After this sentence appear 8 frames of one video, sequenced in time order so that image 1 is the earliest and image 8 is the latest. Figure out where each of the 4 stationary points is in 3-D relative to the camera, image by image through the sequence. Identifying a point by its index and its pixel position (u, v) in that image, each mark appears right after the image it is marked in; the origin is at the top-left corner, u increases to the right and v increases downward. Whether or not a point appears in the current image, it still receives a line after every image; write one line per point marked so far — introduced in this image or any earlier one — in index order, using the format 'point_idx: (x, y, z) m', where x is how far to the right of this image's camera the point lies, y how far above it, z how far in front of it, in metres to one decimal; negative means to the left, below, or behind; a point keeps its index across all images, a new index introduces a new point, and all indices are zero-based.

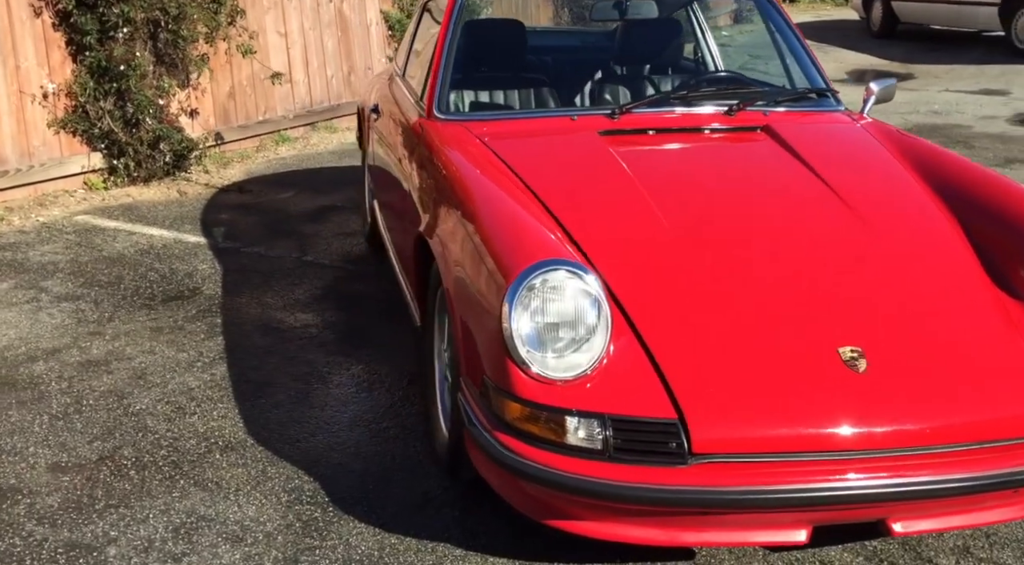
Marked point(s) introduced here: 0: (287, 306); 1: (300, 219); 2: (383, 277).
0: (-1.1, -0.1, +4.9) m
1: (-1.4, +0.4, +6.4) m
2: (-0.7, 0.0, +5.3) m
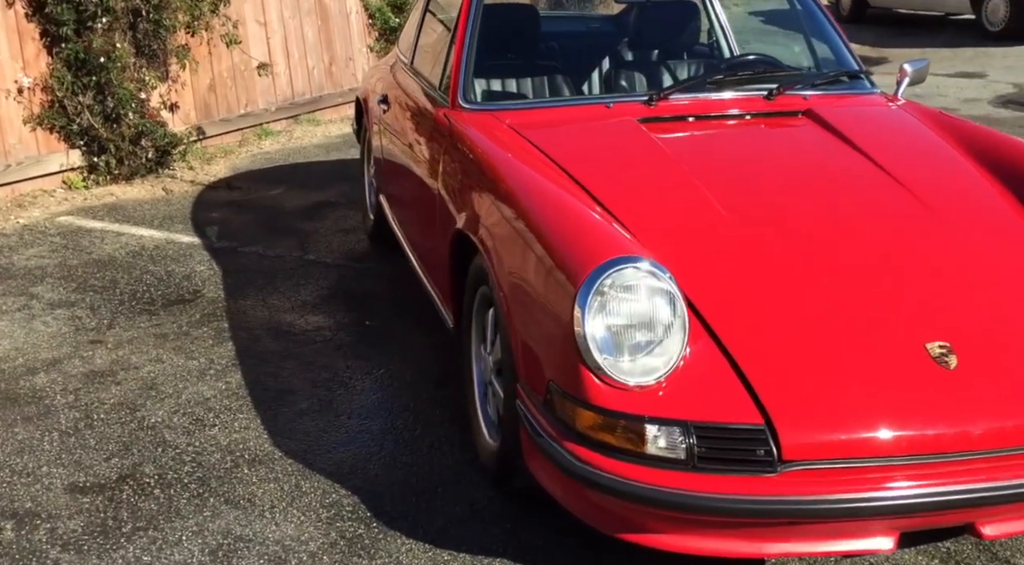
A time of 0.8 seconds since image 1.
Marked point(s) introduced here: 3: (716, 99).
0: (-1.0, -0.1, +4.7) m
1: (-1.4, +0.4, +6.2) m
2: (-0.6, 0.0, +5.1) m
3: (+0.8, +0.7, +3.7) m
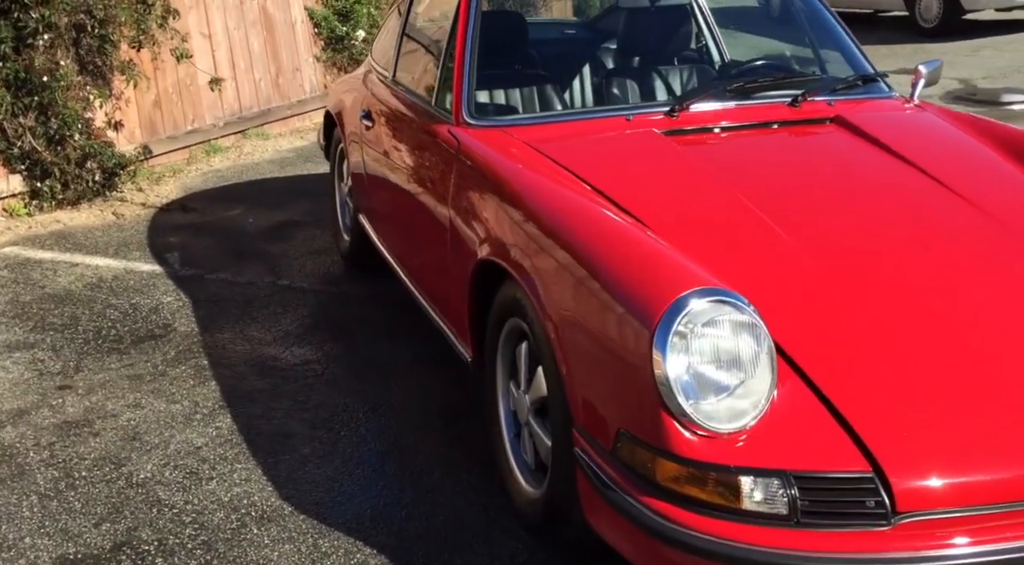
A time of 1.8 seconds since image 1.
0: (-1.0, -0.3, +4.4) m
1: (-1.5, +0.3, +5.9) m
2: (-0.7, -0.1, +4.8) m
3: (+0.8, +0.6, +3.5) m
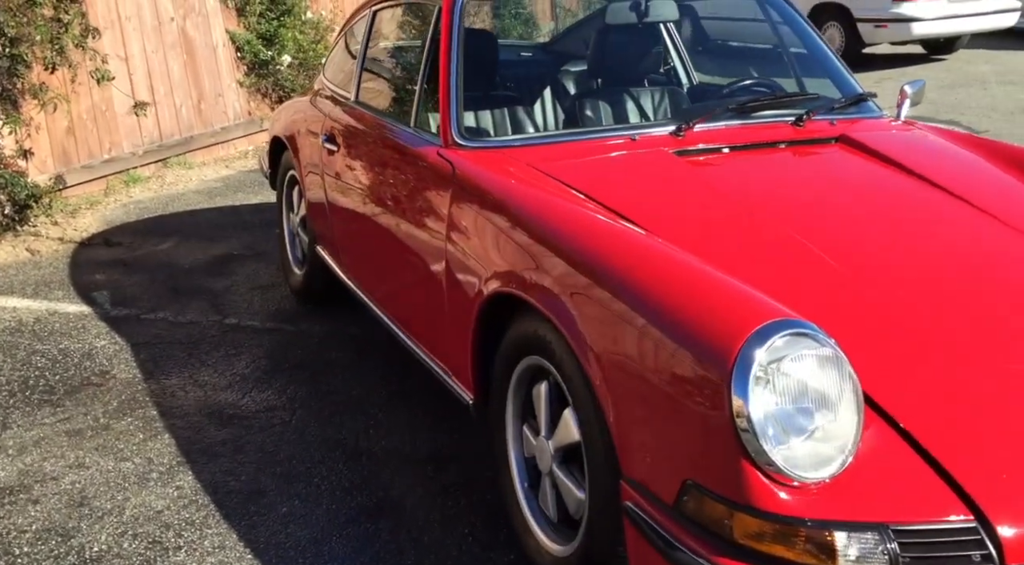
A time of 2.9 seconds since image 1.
0: (-1.1, -0.4, +4.0) m
1: (-1.7, 0.0, +5.5) m
2: (-0.8, -0.2, +4.4) m
3: (+0.8, +0.5, +3.3) m
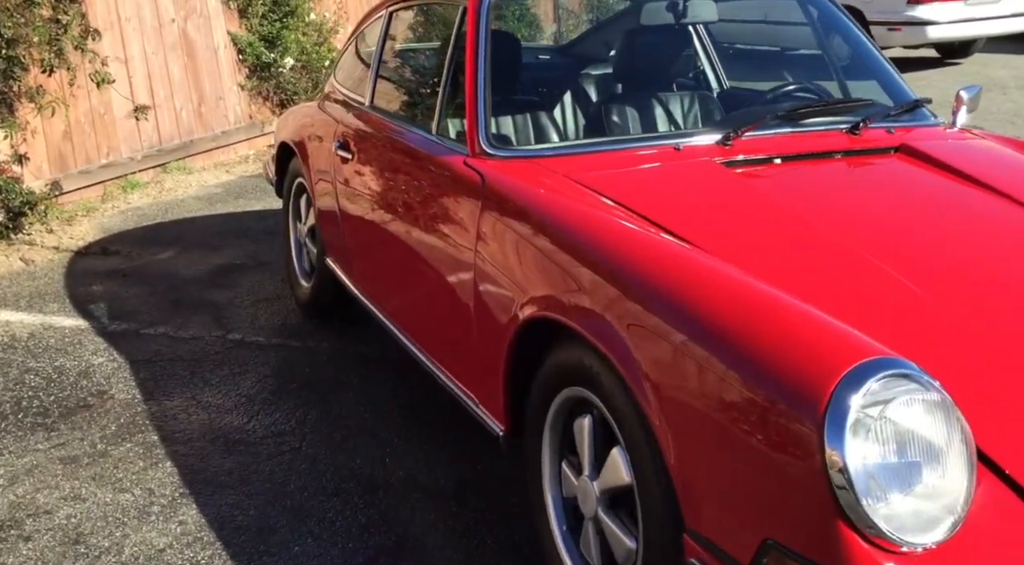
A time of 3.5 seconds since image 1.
0: (-1.0, -0.5, +3.8) m
1: (-1.7, 0.0, +5.3) m
2: (-0.7, -0.3, +4.2) m
3: (+0.9, +0.5, +3.1) m
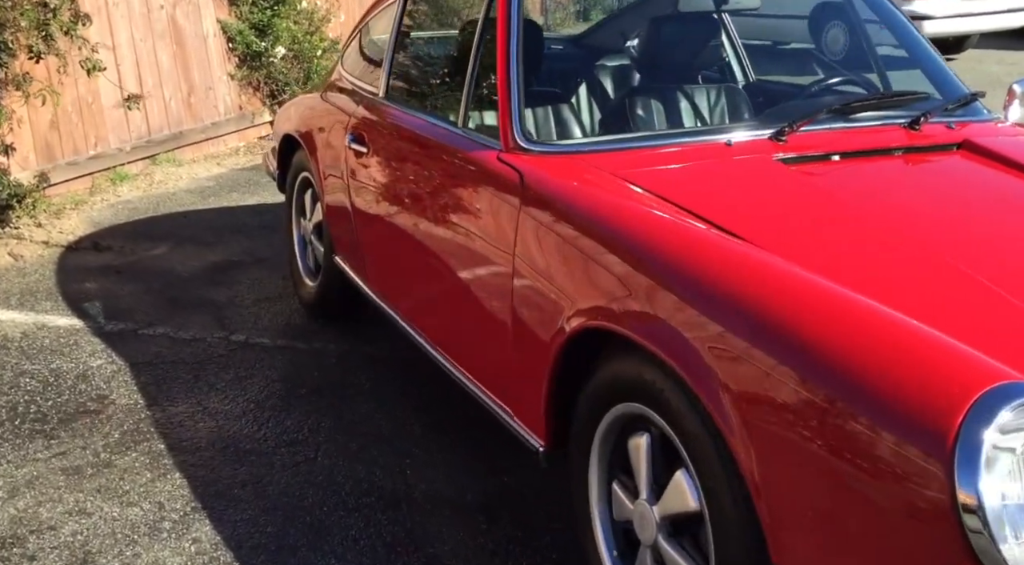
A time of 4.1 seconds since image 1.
0: (-1.0, -0.5, +3.6) m
1: (-1.6, 0.0, +5.1) m
2: (-0.6, -0.3, +4.0) m
3: (+1.0, +0.5, +2.9) m
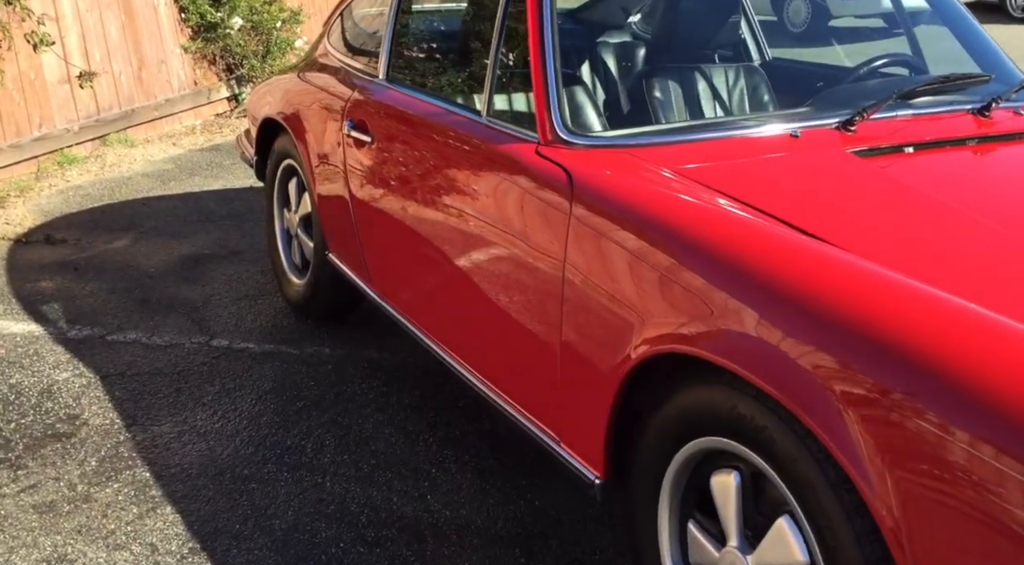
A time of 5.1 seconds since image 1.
0: (-0.9, -0.5, +3.2) m
1: (-1.6, 0.0, +4.7) m
2: (-0.6, -0.3, +3.7) m
3: (+1.1, +0.4, +2.6) m
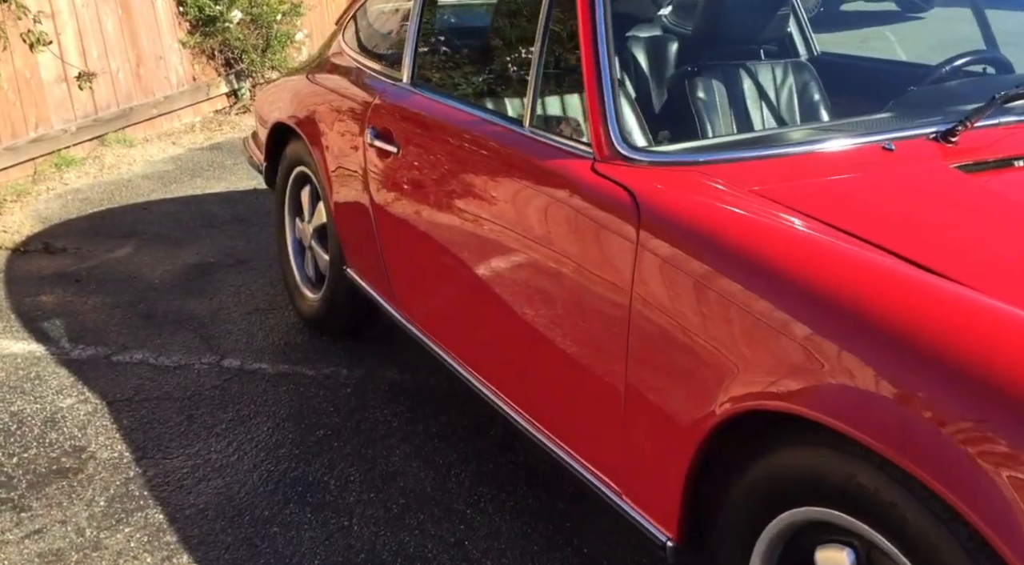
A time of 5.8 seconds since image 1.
0: (-0.8, -0.6, +3.0) m
1: (-1.5, 0.0, +4.4) m
2: (-0.5, -0.4, +3.5) m
3: (+1.2, +0.4, +2.4) m
